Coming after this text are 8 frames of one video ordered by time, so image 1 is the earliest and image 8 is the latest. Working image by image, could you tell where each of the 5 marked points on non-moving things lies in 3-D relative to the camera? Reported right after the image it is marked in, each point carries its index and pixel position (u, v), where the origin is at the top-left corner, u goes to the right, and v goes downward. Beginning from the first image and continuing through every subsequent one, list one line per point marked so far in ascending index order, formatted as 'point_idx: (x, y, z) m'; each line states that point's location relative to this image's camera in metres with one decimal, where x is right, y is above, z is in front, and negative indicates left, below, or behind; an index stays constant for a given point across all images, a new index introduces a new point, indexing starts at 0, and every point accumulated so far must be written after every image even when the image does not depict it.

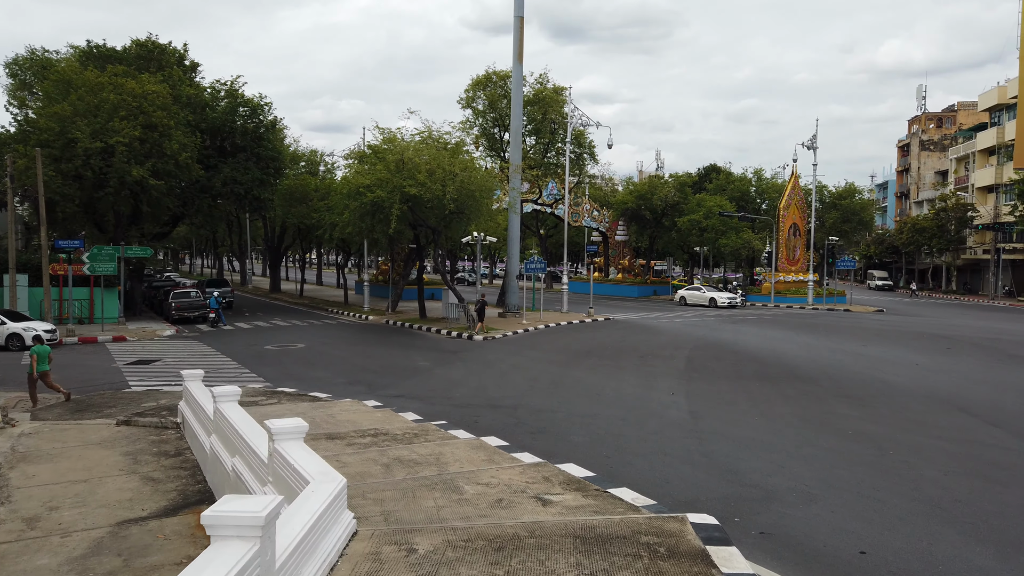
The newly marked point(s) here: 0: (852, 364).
0: (+7.4, -1.7, +16.5) m
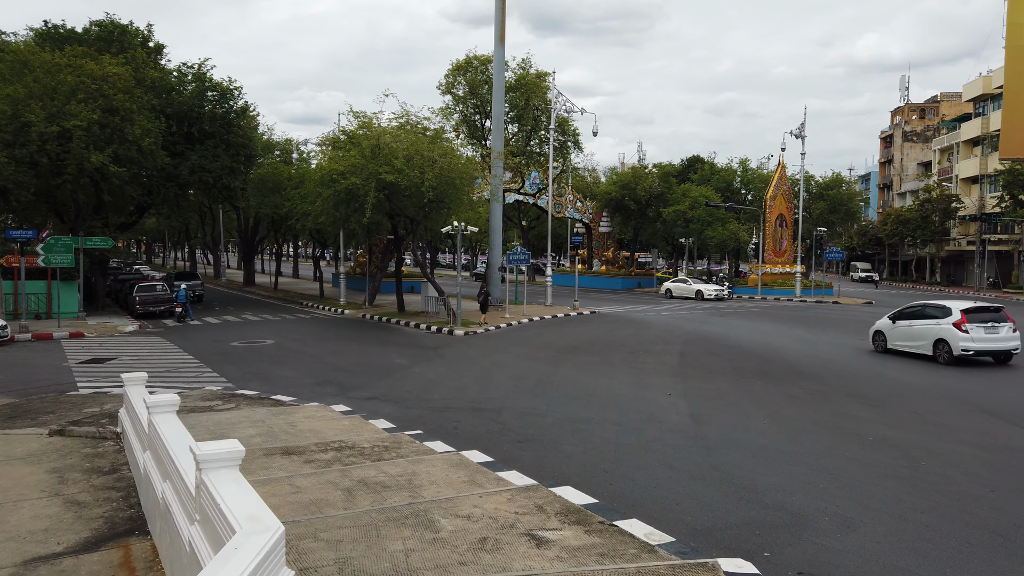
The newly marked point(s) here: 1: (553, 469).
0: (+7.0, -1.5, +15.6) m
1: (+0.4, -1.9, +7.7) m
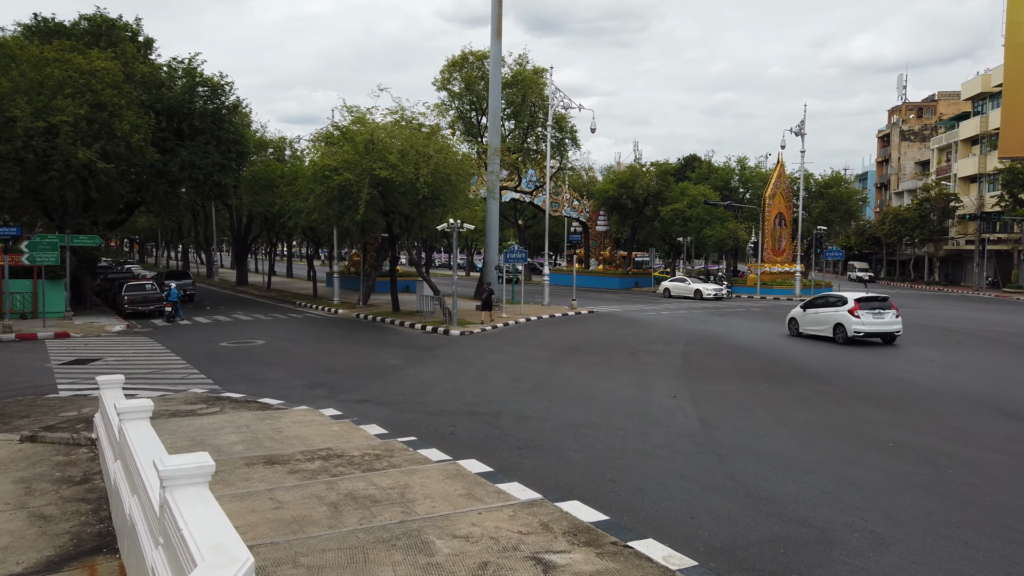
0: (+7.0, -1.4, +15.1) m
1: (+0.4, -1.8, +7.3) m
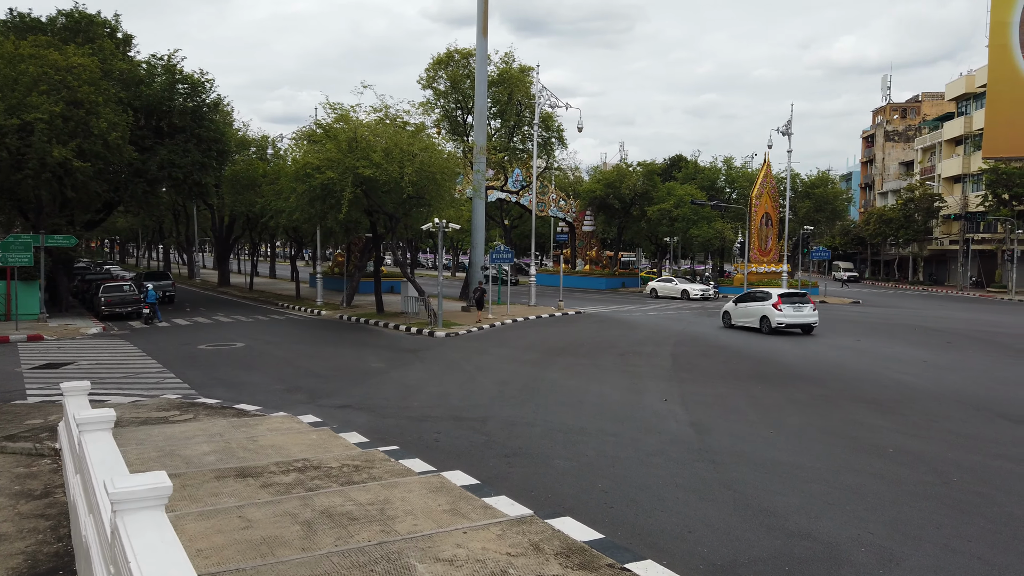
0: (+6.7, -1.4, +14.9) m
1: (+0.3, -1.8, +6.9) m
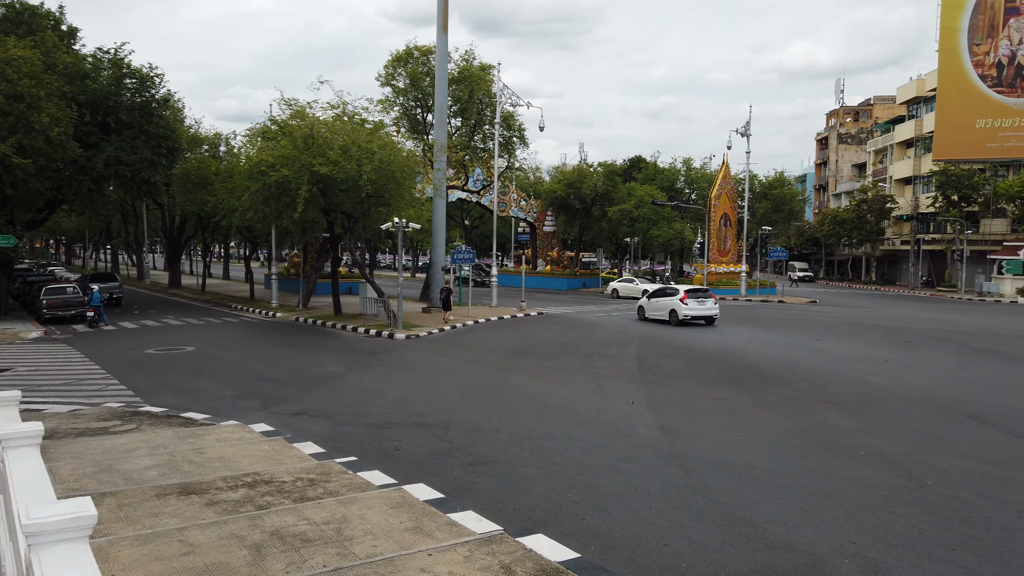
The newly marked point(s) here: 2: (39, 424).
0: (+6.0, -1.4, +14.9) m
1: (0.0, -1.8, +6.6) m
2: (-3.3, -1.0, +5.3) m
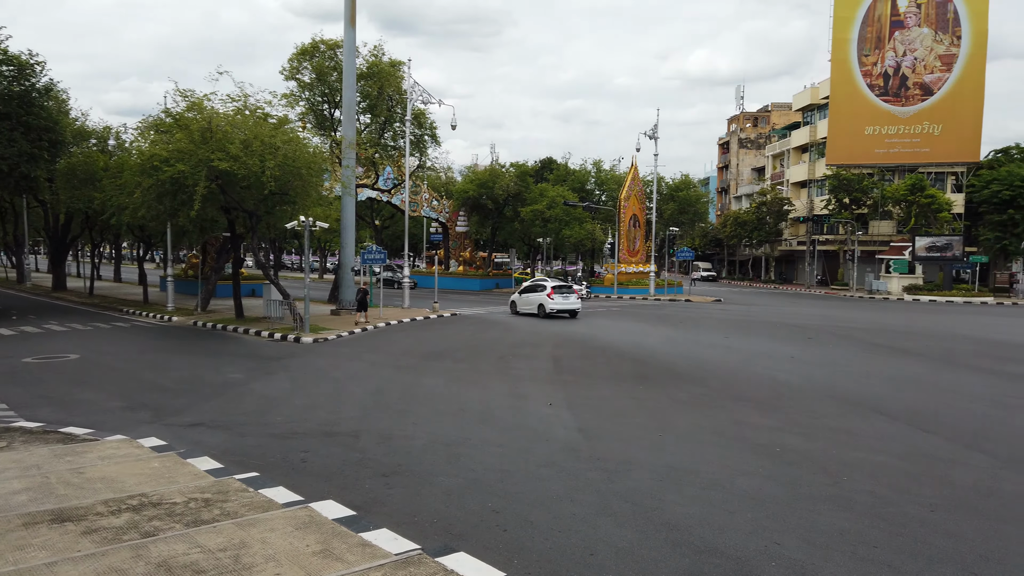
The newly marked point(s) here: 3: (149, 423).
0: (+4.3, -1.4, +15.2) m
1: (-0.7, -1.8, +6.2) m
2: (-3.9, -1.0, +4.5) m
3: (-4.7, -1.7, +9.6) m
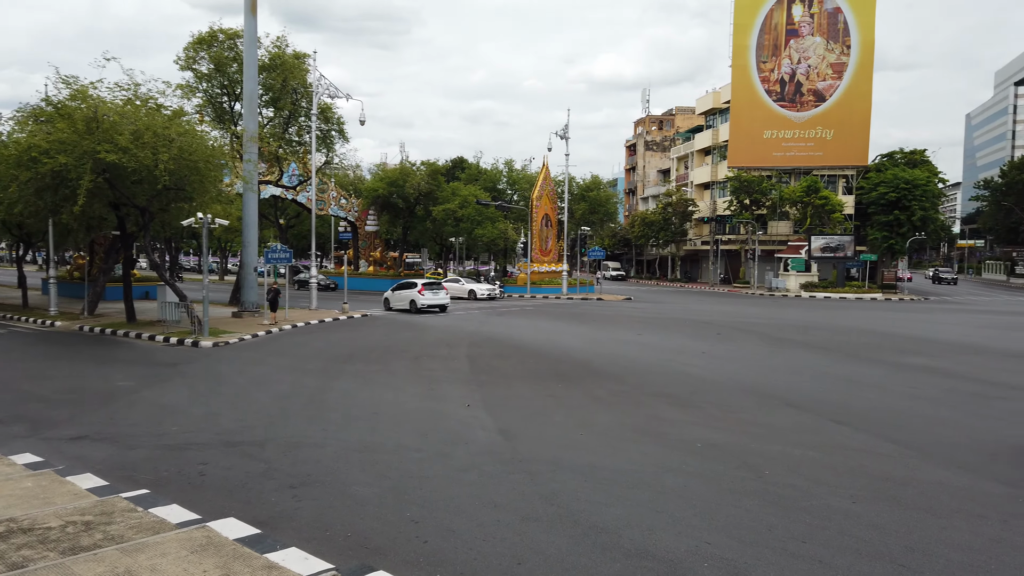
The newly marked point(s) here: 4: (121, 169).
0: (+2.6, -1.4, +15.2) m
1: (-1.3, -1.8, +5.8) m
2: (-4.3, -1.0, +3.7) m
3: (-5.7, -1.7, +8.7) m
4: (-10.1, +3.1, +19.4) m
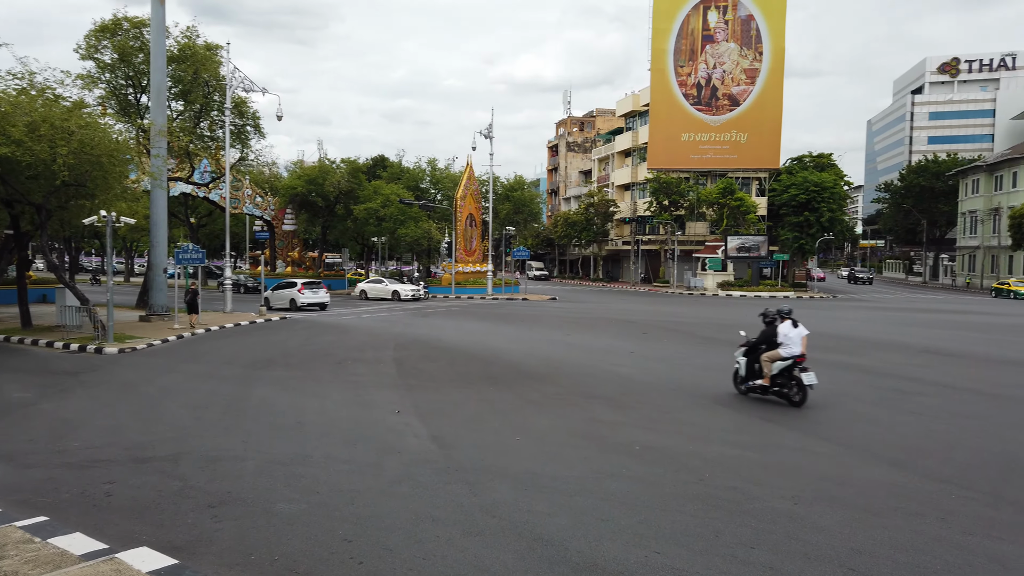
0: (+1.2, -1.4, +15.2) m
1: (-1.7, -1.8, +5.3) m
2: (-4.5, -1.0, +3.0) m
3: (-6.4, -1.8, +7.8) m
4: (-11.9, +3.0, +18.0) m
